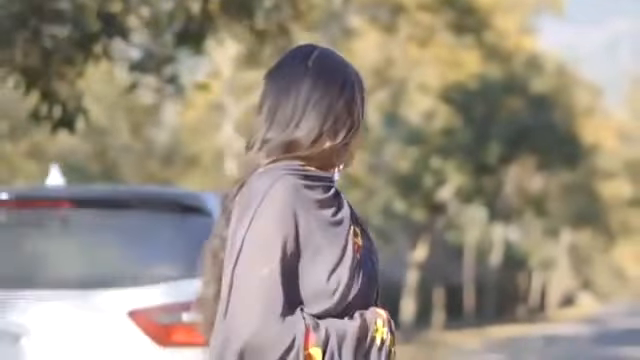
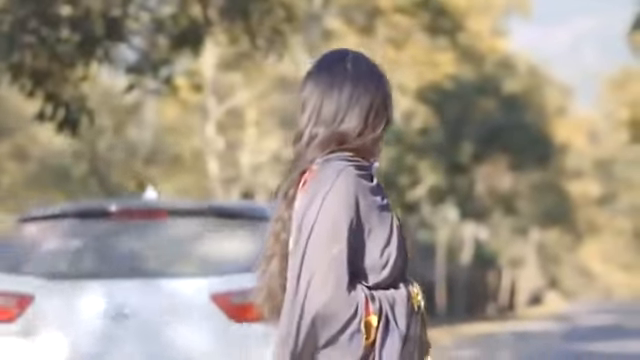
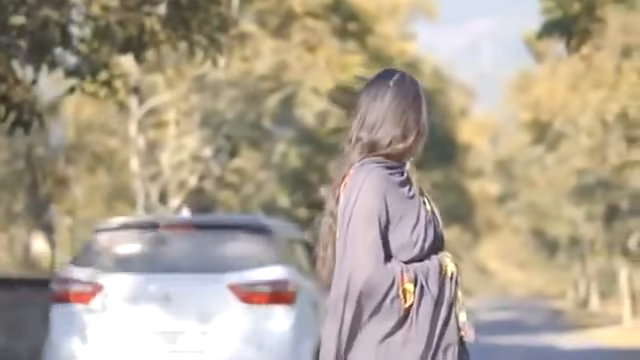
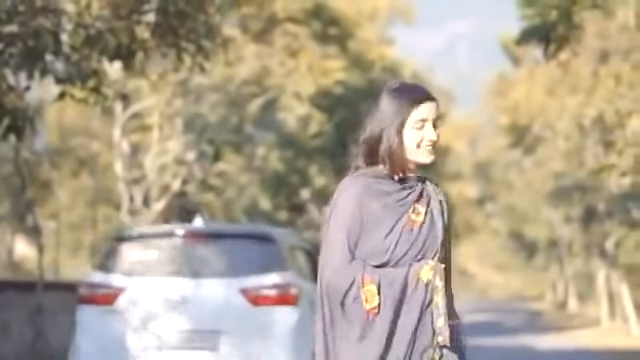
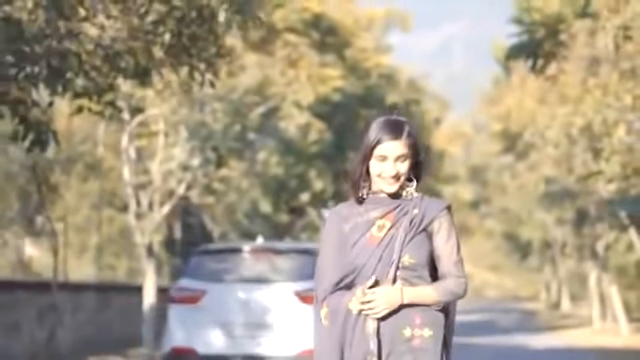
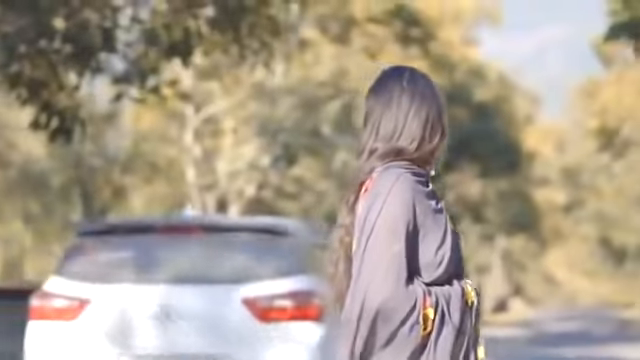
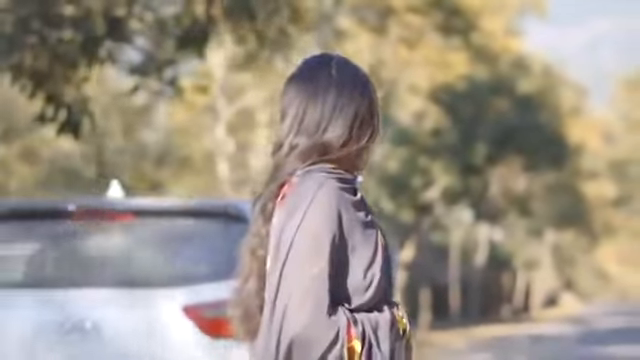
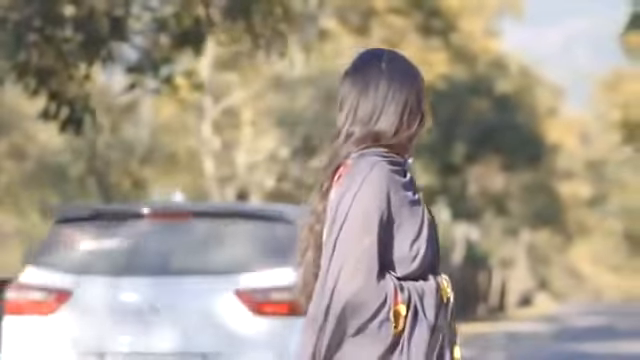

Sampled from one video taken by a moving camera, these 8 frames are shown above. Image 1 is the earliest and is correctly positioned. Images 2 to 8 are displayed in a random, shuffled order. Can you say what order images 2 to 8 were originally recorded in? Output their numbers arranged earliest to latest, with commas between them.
7, 2, 8, 6, 3, 4, 5
